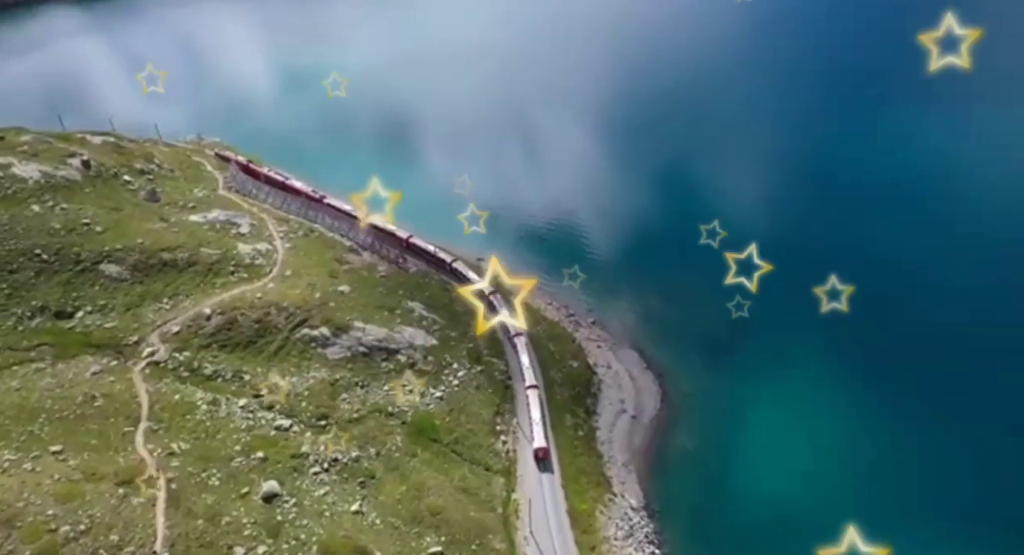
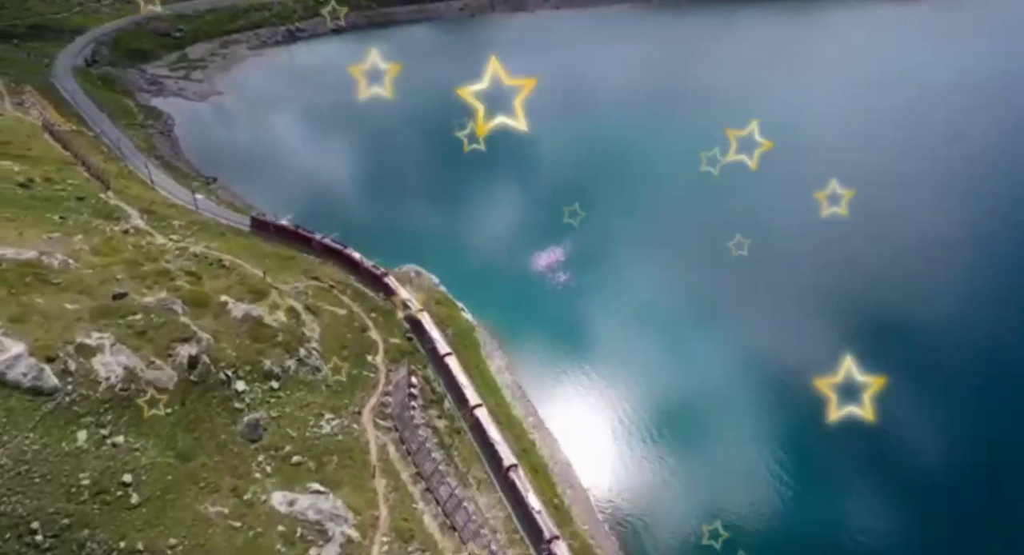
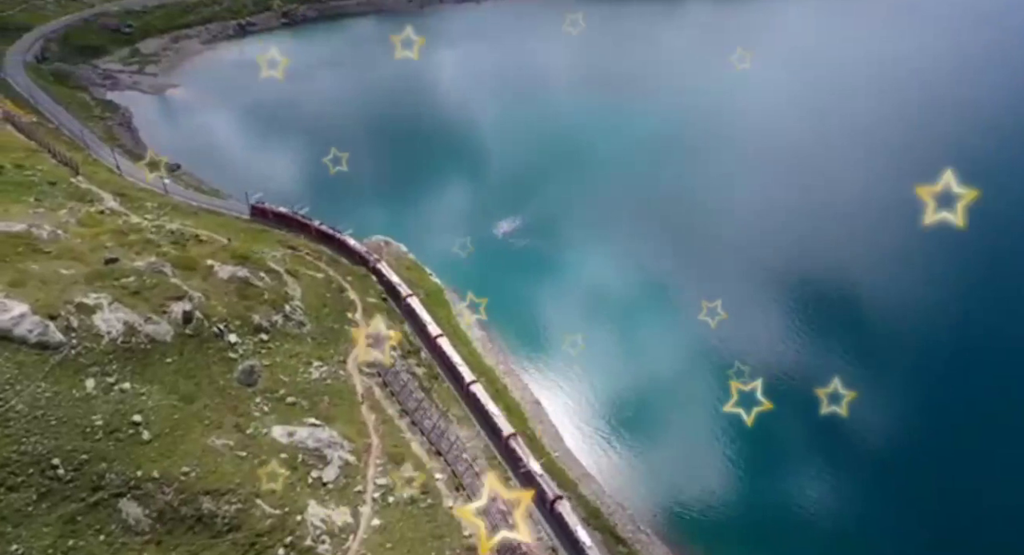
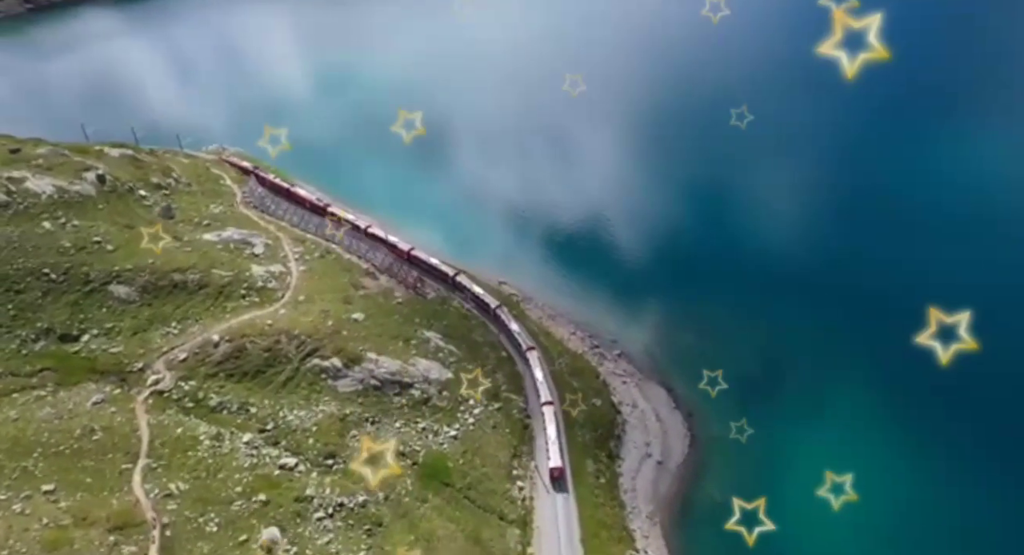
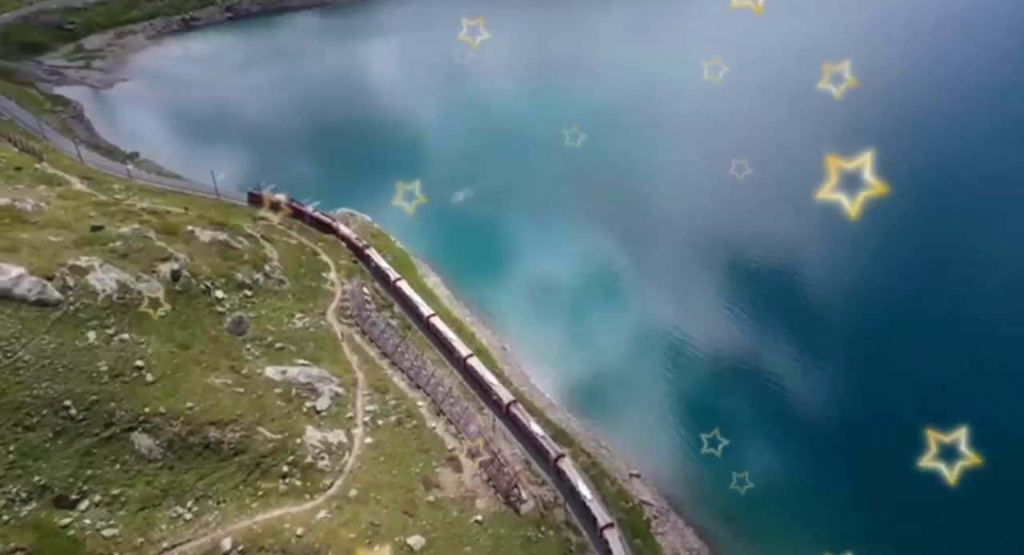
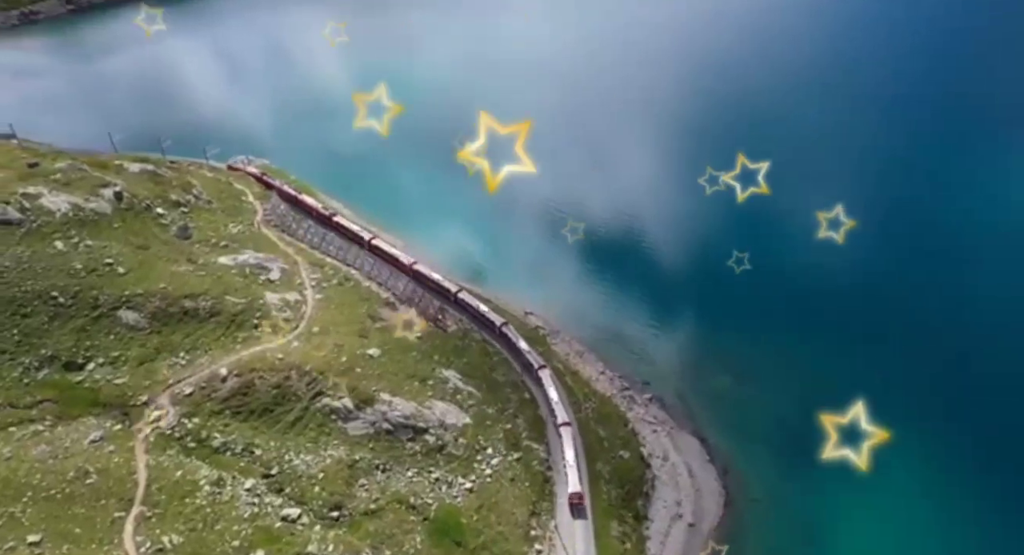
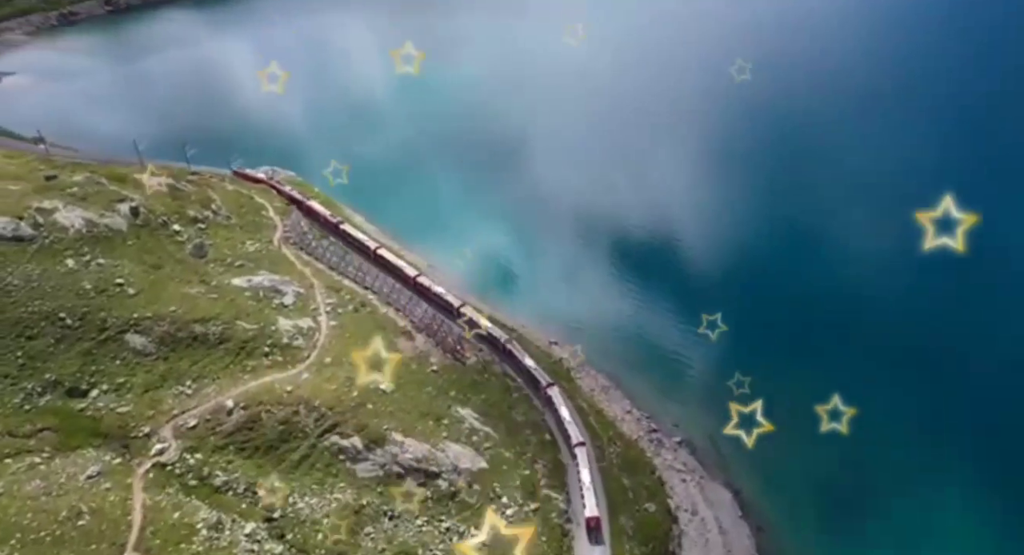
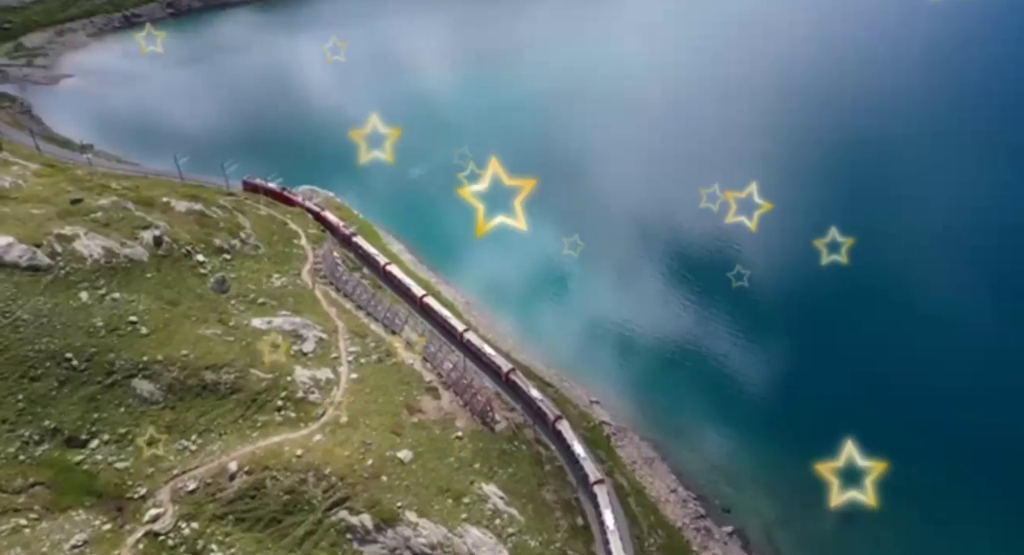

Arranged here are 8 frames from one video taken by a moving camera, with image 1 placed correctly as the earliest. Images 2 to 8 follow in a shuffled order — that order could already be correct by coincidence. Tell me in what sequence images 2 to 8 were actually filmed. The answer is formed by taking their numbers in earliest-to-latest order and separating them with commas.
4, 6, 7, 8, 5, 3, 2
